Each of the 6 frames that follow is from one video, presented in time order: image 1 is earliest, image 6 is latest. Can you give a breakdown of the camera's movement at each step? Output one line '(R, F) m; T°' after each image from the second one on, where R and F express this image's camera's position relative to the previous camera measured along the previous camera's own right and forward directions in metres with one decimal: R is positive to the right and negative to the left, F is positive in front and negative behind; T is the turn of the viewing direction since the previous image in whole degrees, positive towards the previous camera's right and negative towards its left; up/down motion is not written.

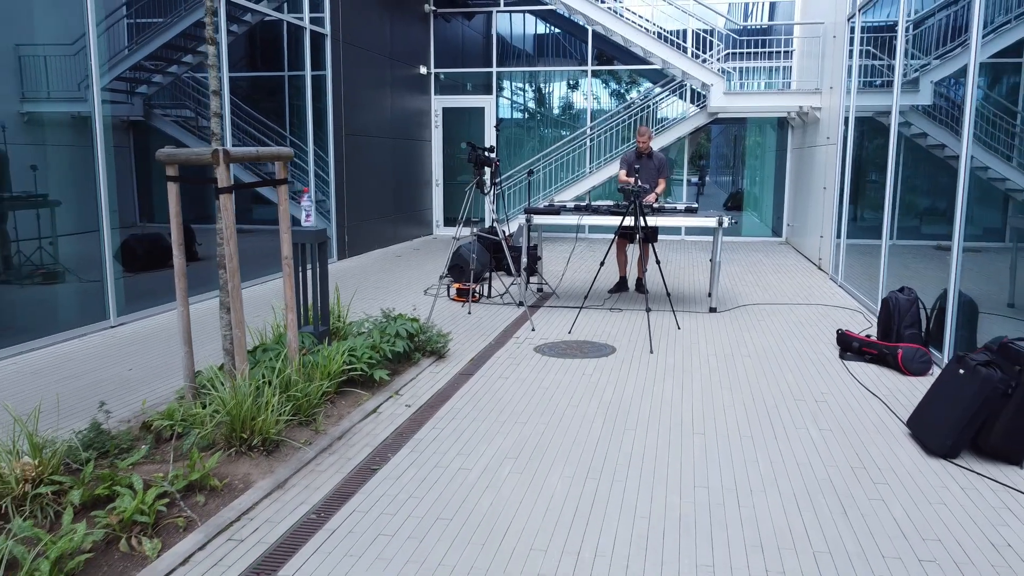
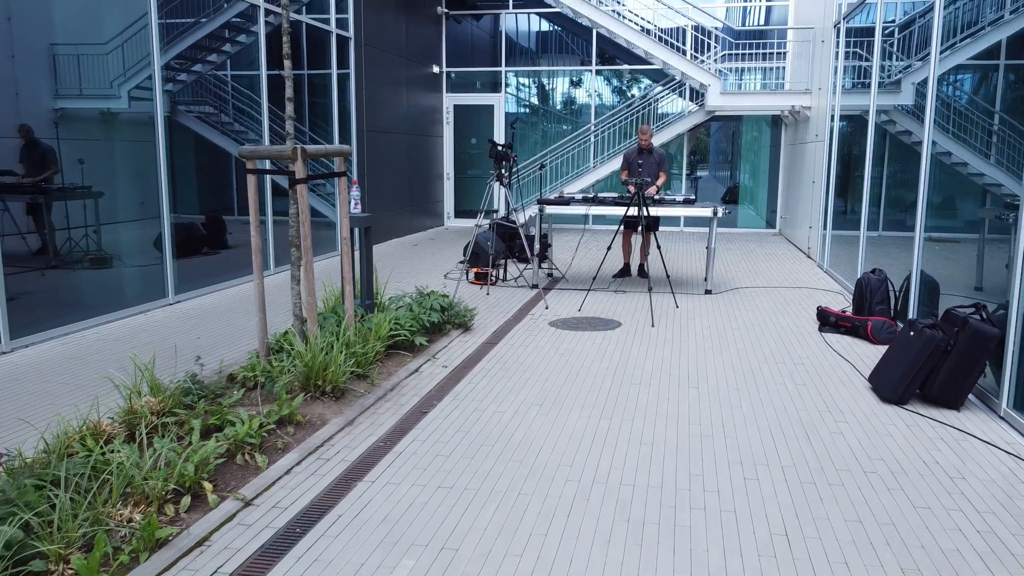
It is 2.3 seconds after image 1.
(-0.1, -0.7) m; 0°
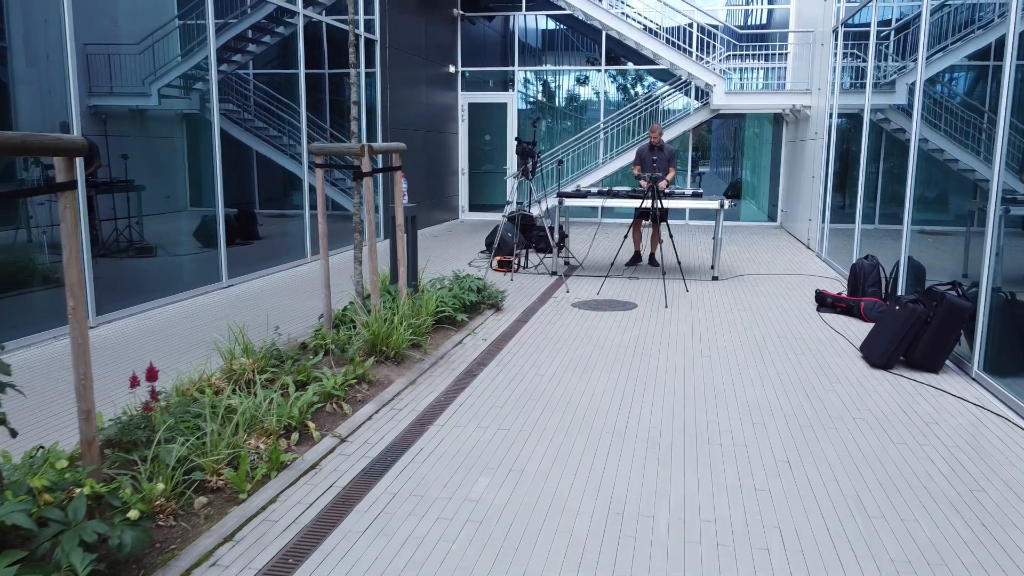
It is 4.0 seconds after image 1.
(-0.2, -0.7) m; 0°
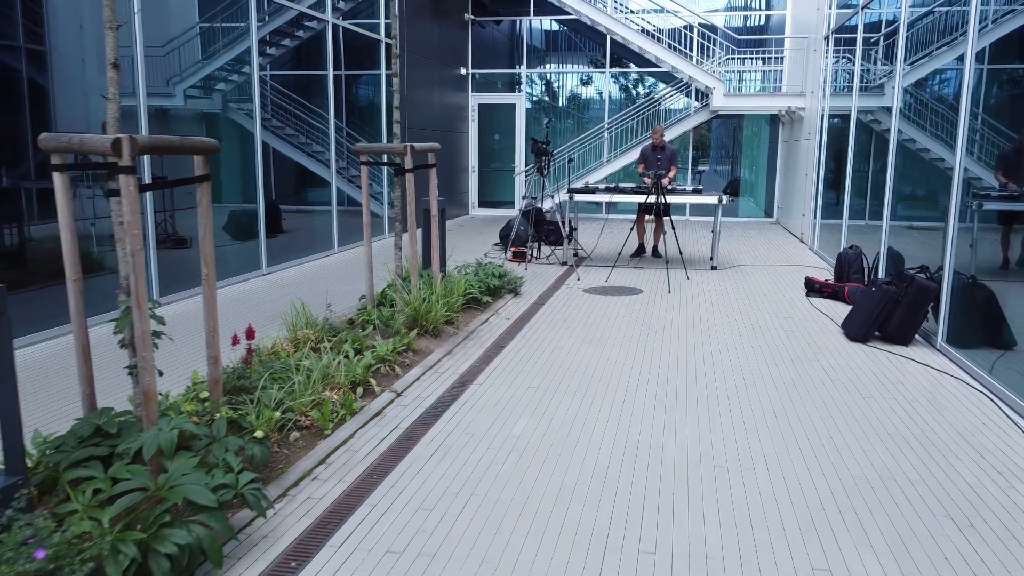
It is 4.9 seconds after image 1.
(-0.2, -0.7) m; 0°
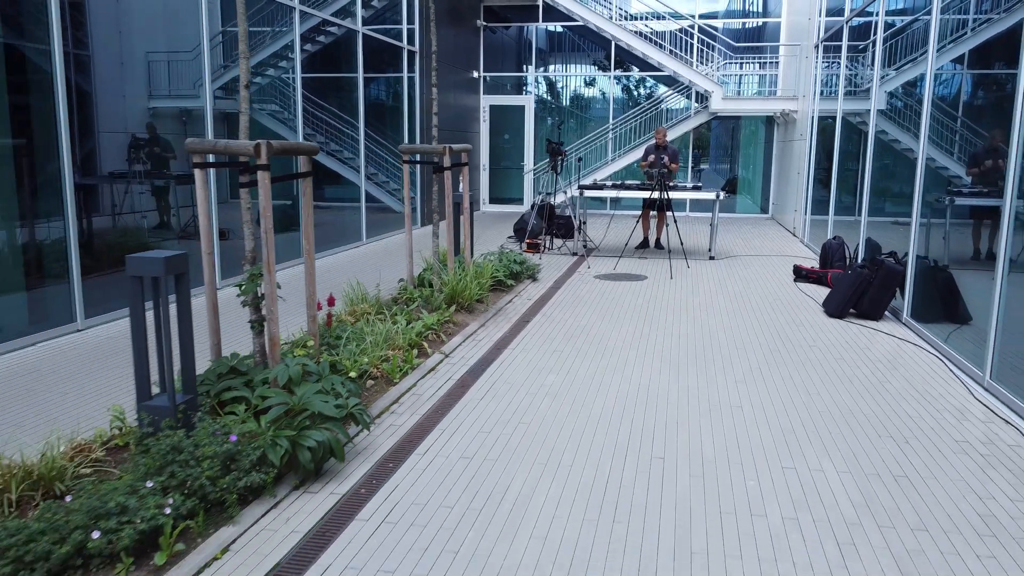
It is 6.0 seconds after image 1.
(-0.2, -0.9) m; 0°
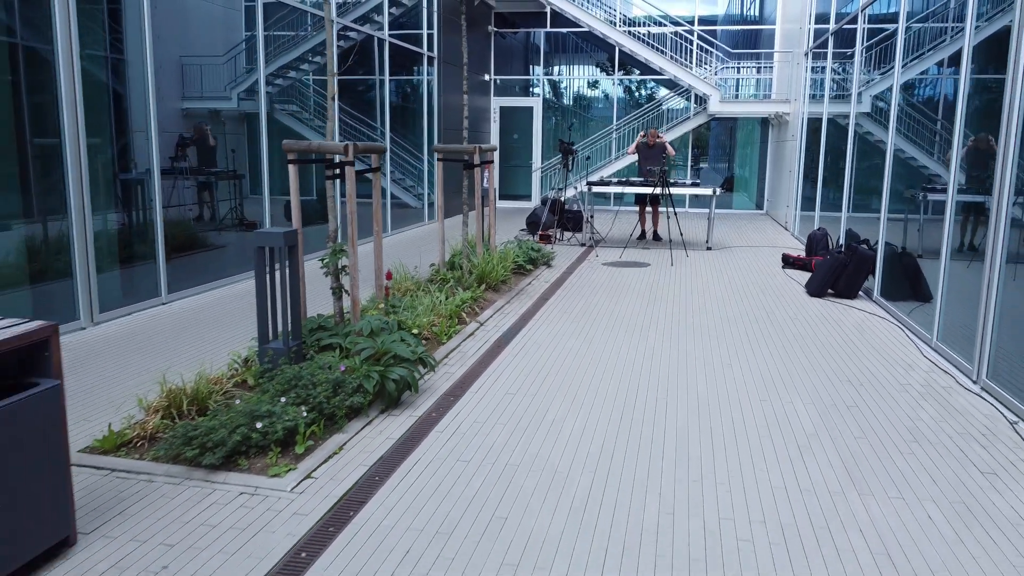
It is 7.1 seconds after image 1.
(-0.2, -1.0) m; 0°
